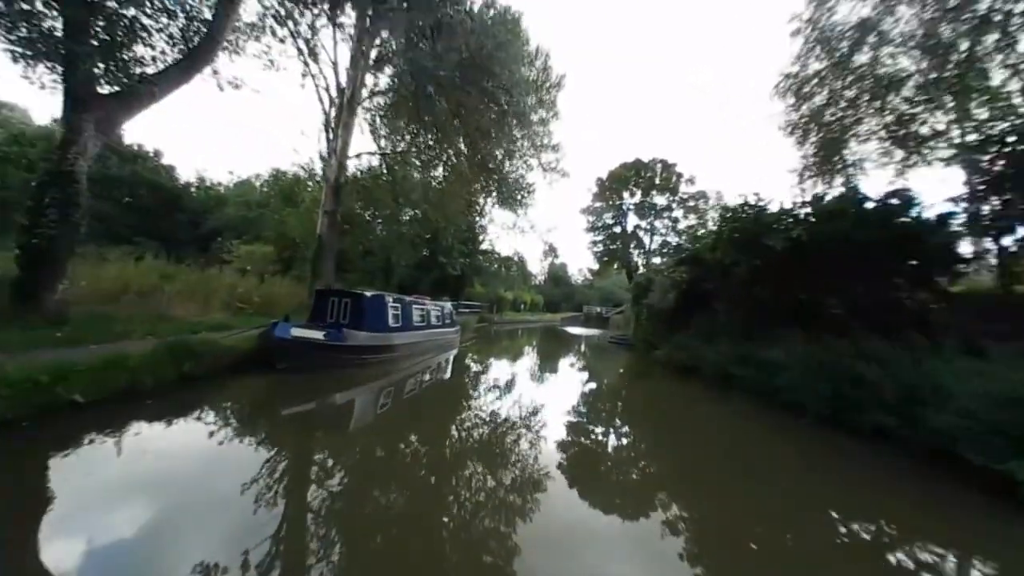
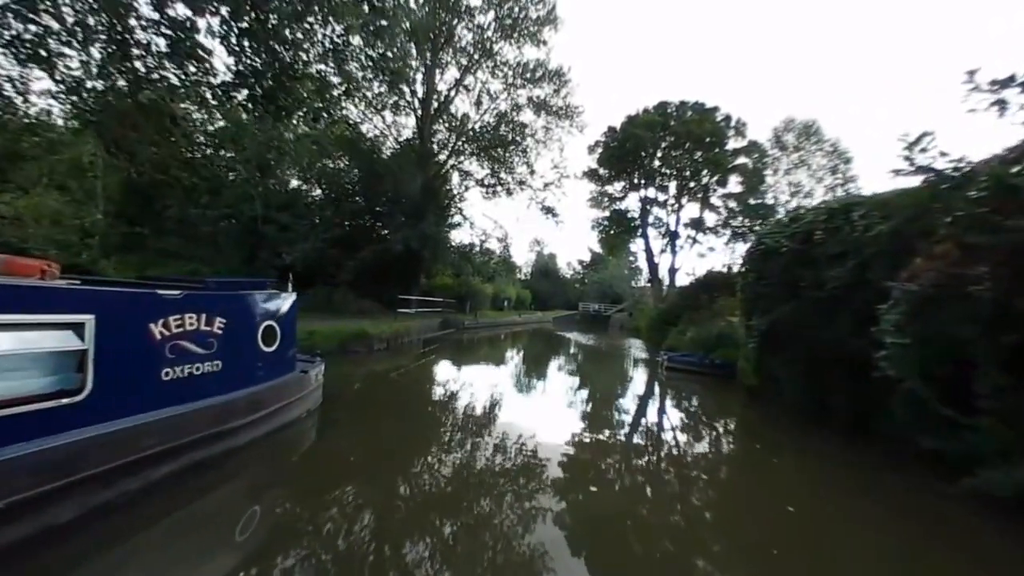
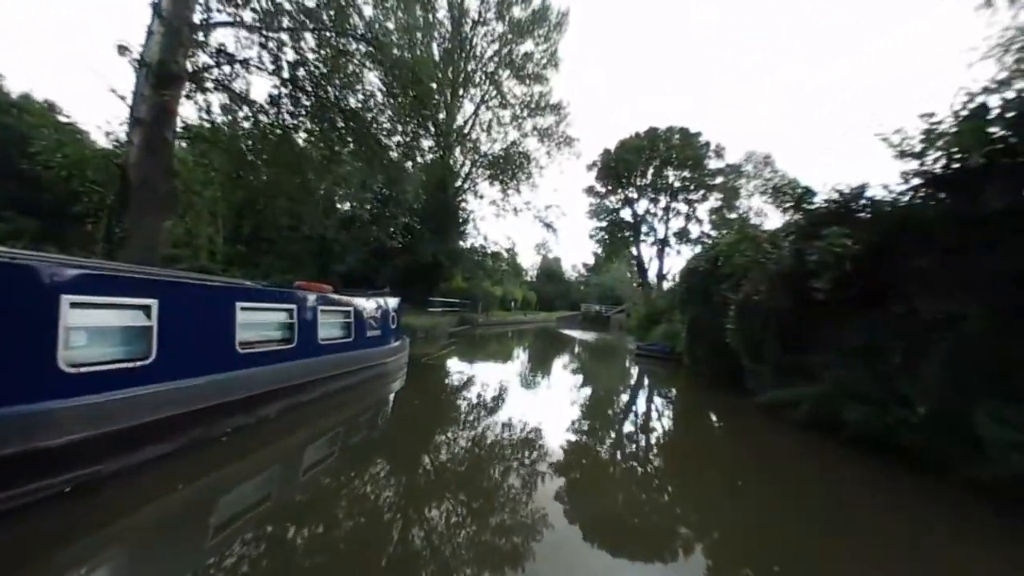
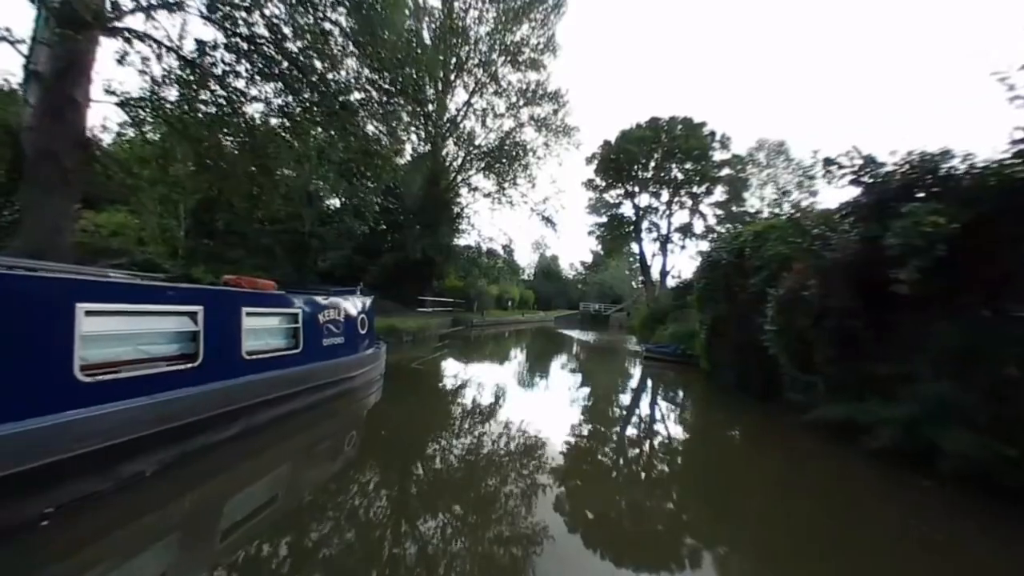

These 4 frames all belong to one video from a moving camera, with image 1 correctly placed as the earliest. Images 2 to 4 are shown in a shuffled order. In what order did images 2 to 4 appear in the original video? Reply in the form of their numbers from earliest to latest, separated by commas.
3, 4, 2
